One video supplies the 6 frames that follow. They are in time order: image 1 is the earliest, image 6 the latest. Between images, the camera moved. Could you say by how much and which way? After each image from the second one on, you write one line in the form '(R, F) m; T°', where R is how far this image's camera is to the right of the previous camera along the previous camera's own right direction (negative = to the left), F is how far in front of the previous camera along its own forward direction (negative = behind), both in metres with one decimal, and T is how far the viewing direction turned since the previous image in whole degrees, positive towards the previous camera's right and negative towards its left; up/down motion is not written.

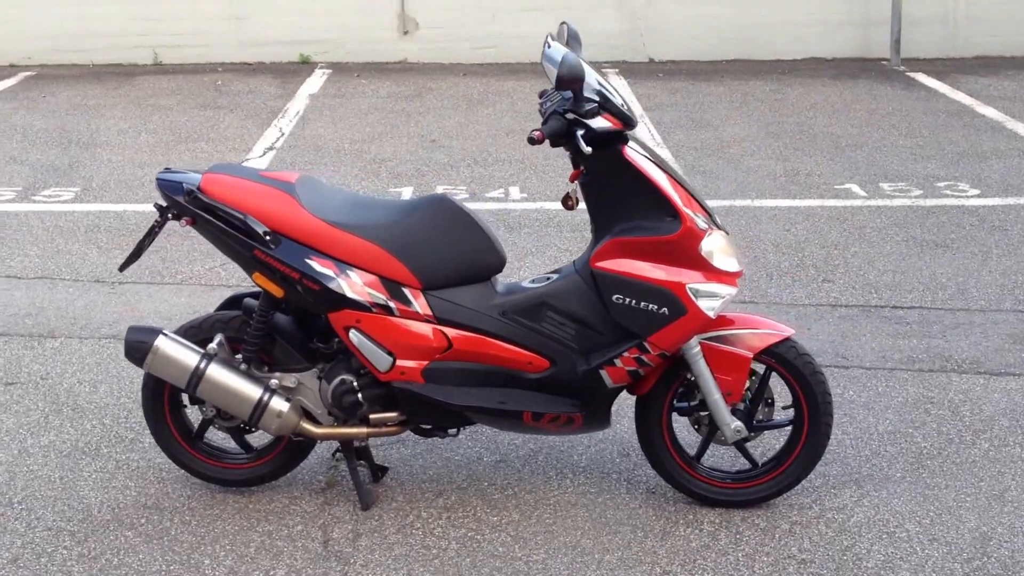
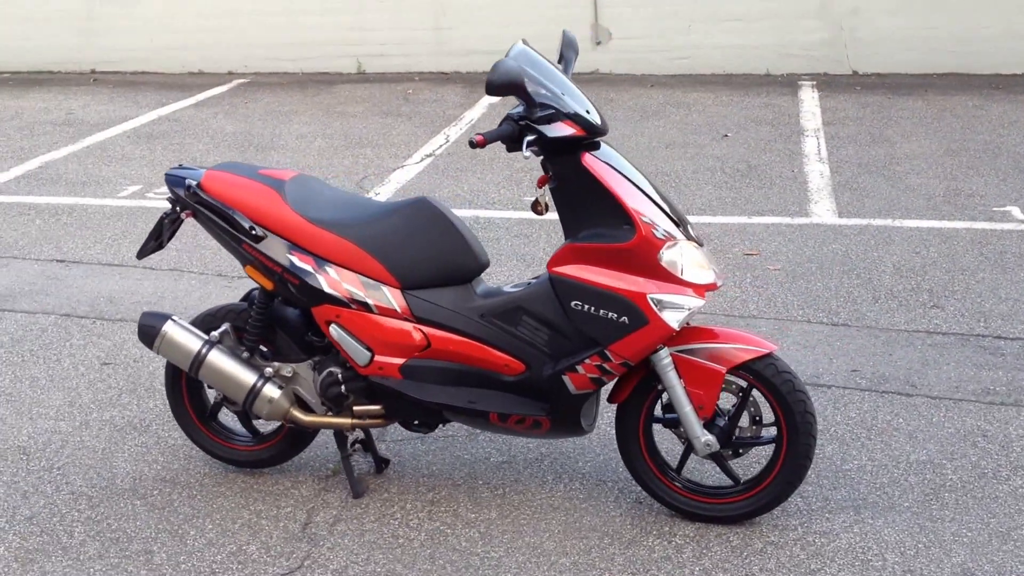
(+0.8, 0.0) m; -11°
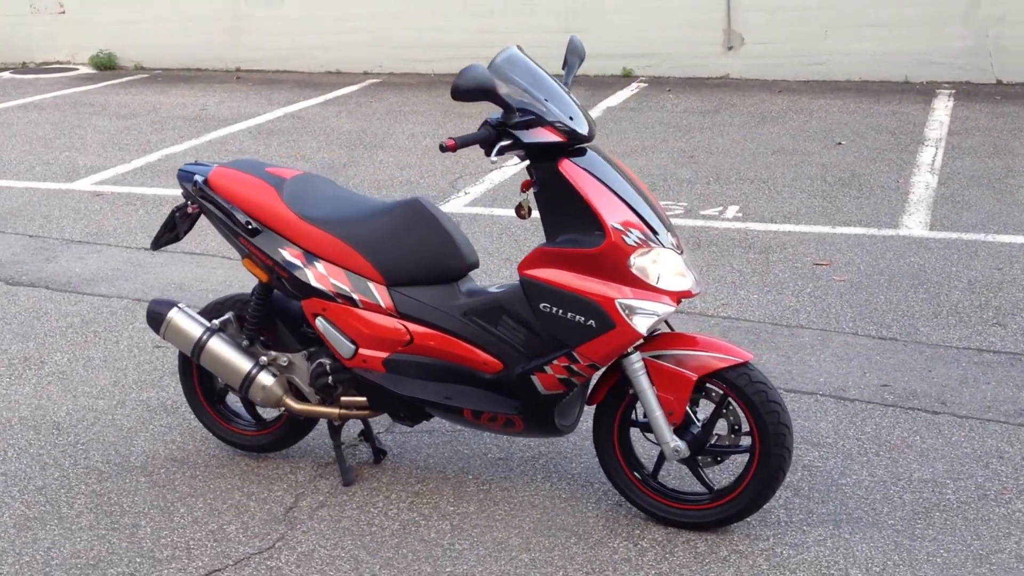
(+0.6, -0.1) m; -8°
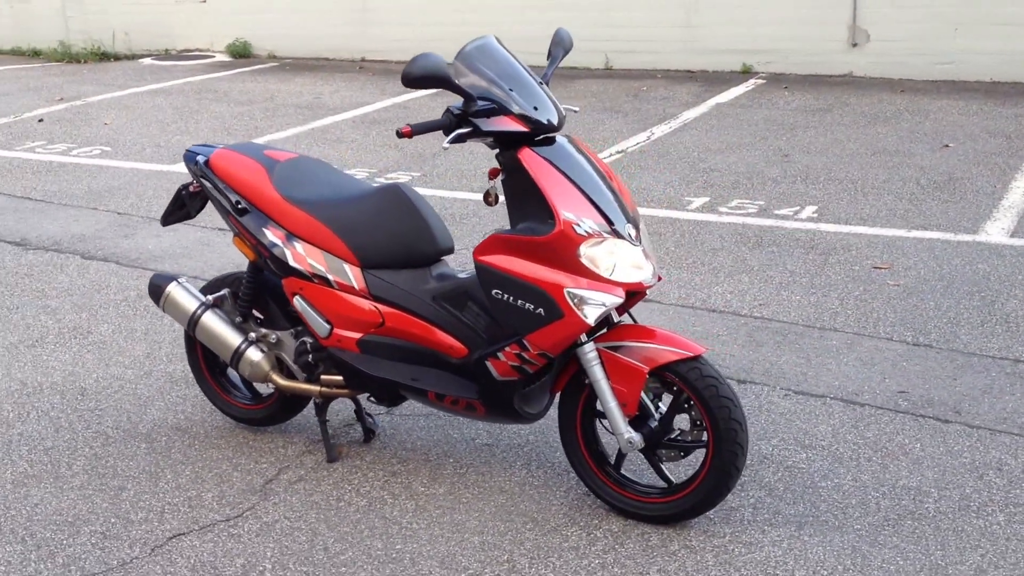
(+0.5, 0.0) m; -7°
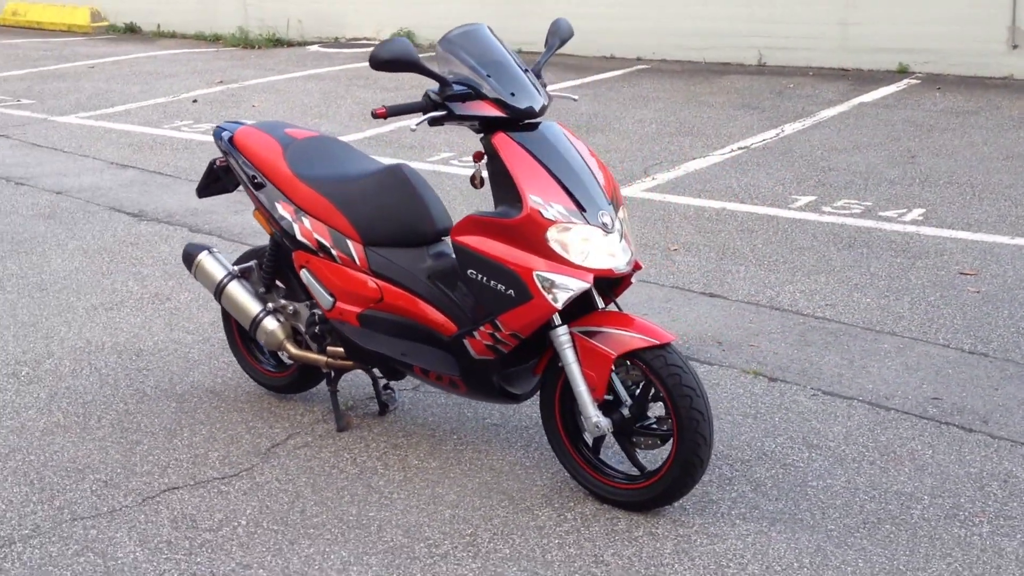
(+0.6, 0.0) m; -8°
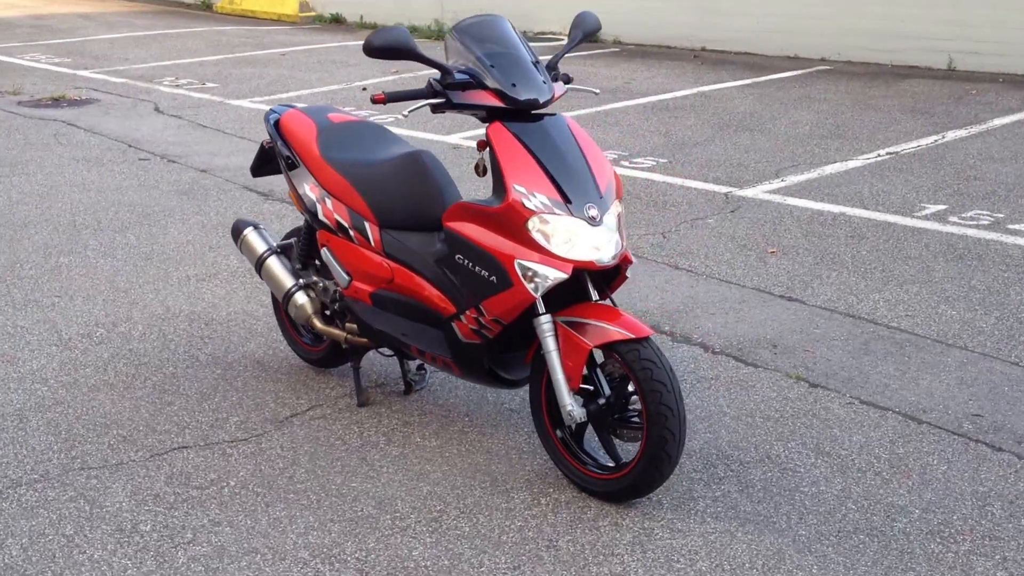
(+0.7, 0.0) m; -10°
